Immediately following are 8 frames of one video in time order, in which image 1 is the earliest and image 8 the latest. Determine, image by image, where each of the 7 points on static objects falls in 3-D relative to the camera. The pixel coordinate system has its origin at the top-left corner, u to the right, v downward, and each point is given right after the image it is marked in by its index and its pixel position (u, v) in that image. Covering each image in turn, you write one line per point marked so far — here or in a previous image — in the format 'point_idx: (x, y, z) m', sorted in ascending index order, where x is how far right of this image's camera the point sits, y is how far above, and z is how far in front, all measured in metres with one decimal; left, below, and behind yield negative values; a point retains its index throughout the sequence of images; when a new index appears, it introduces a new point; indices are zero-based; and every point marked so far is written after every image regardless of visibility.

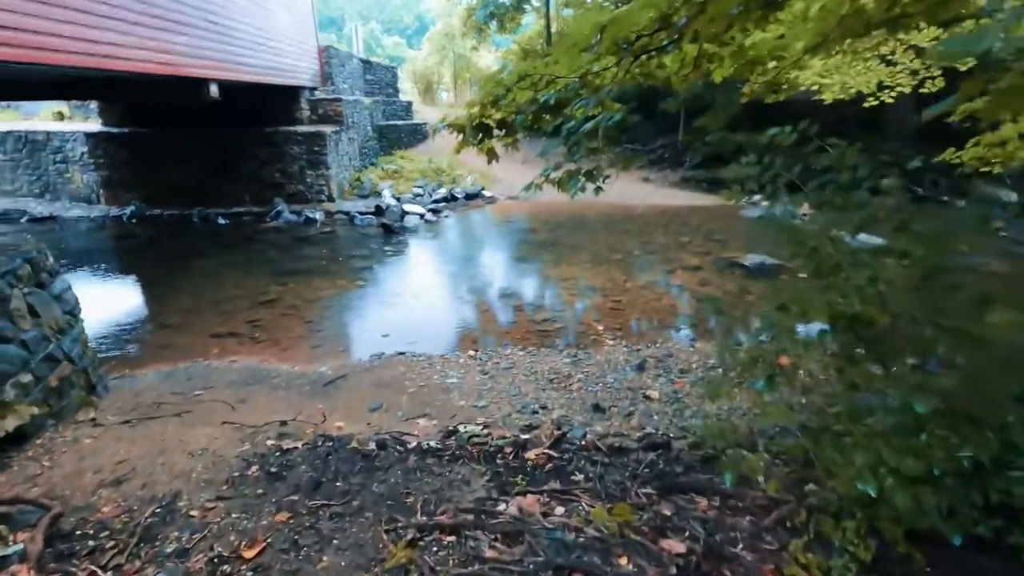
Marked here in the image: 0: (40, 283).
0: (-3.0, 0.0, +3.4) m
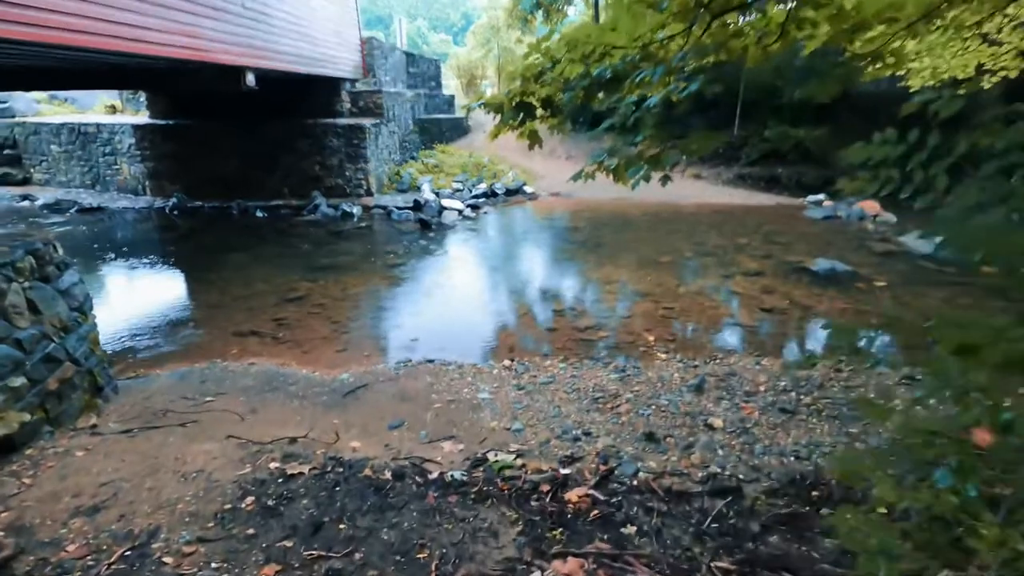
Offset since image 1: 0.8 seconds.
0: (-2.8, +0.1, +3.2) m
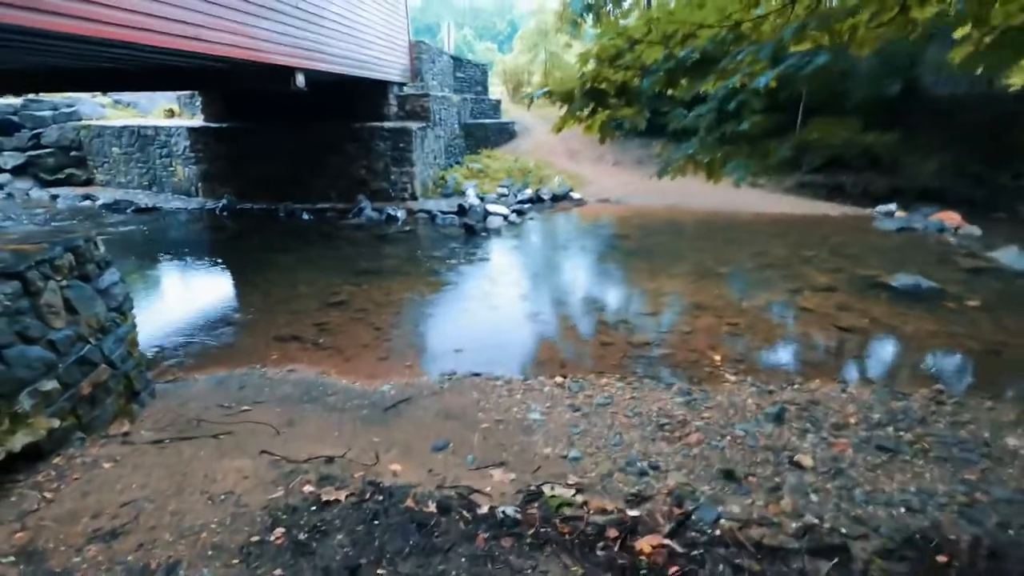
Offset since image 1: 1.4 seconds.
0: (-2.4, +0.1, +3.1) m
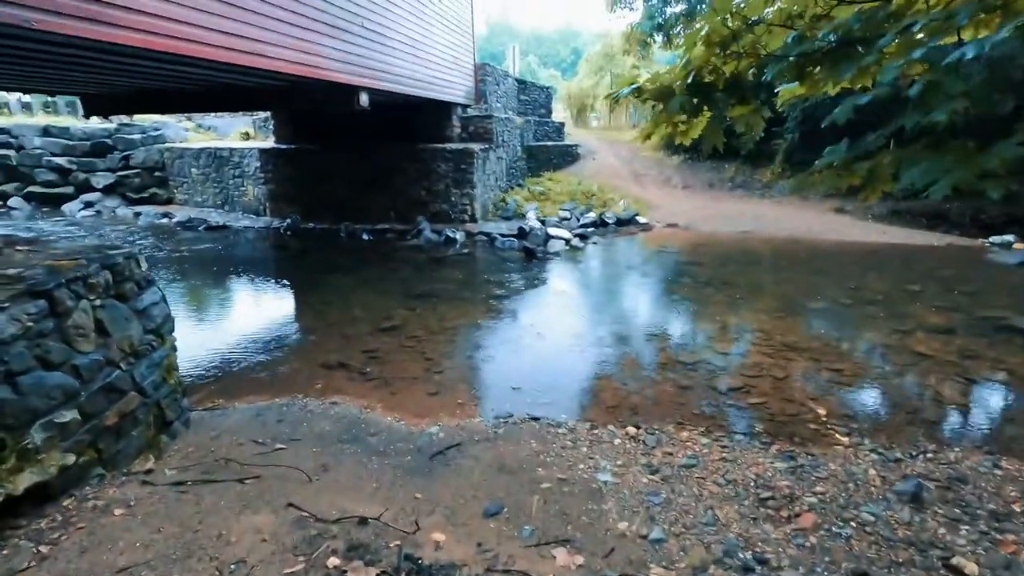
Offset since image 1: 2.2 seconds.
0: (-2.1, 0.0, +2.9) m
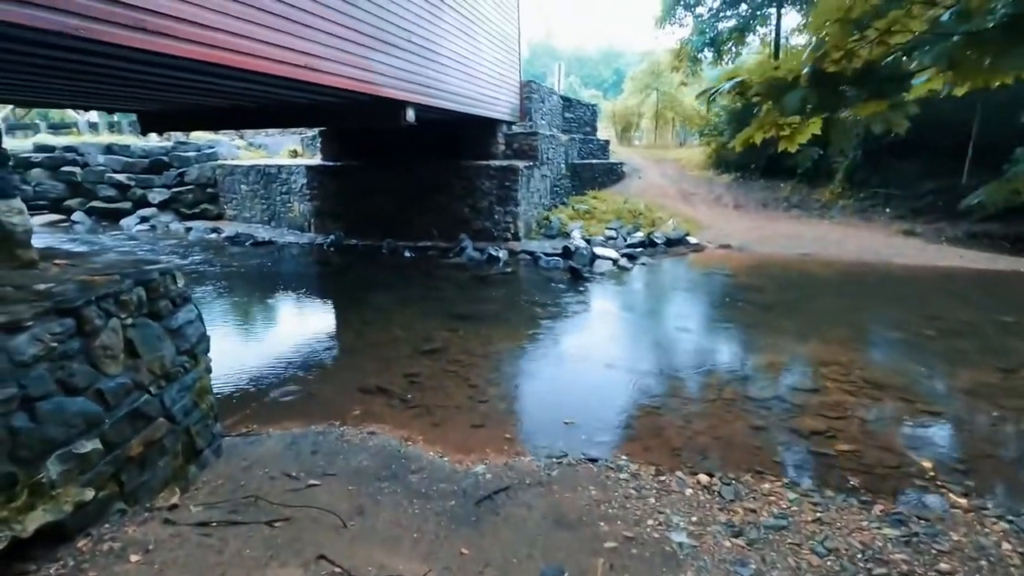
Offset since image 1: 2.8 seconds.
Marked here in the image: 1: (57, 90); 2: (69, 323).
0: (-1.8, -0.1, +2.7) m
1: (-5.1, +2.2, +6.0) m
2: (-1.8, -0.1, +2.2) m
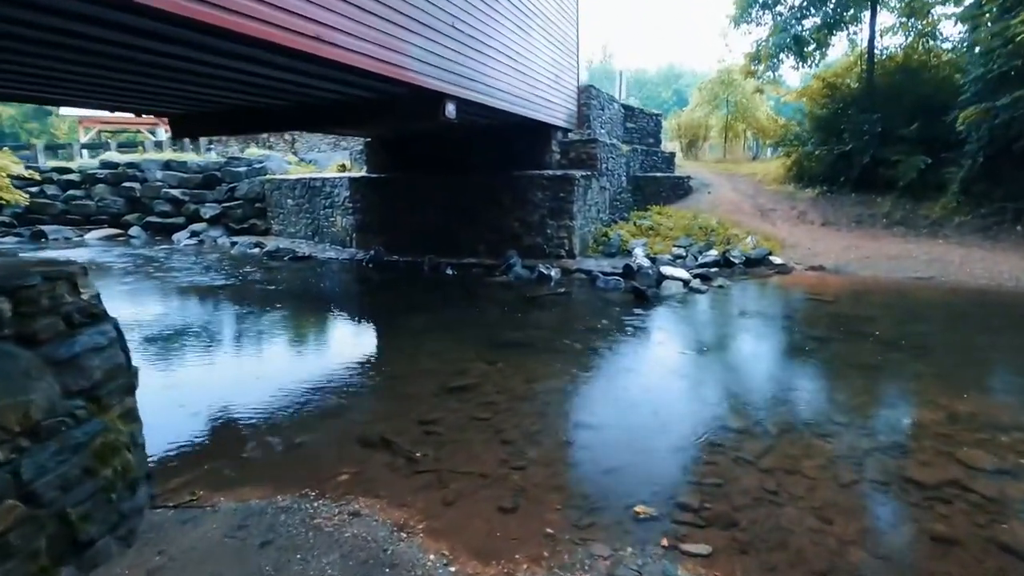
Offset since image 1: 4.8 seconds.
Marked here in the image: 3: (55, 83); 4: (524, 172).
0: (-1.6, -0.2, +1.8) m
1: (-4.5, +2.0, +5.5) m
2: (-1.7, -0.2, +1.3) m
3: (-4.8, +2.1, +5.6) m
4: (+0.2, +2.0, +9.0) m
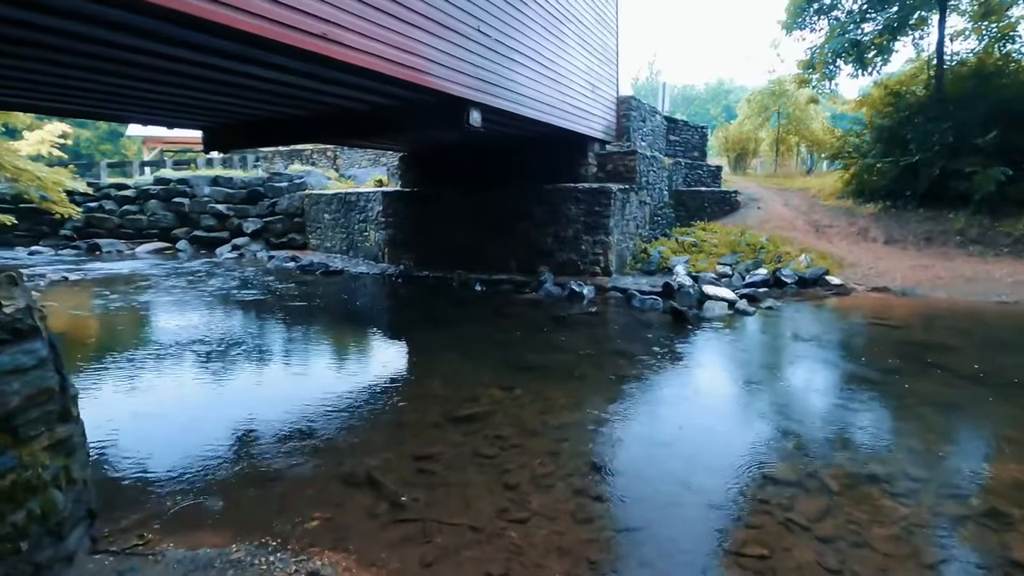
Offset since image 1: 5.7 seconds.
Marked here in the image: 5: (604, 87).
0: (-1.7, -0.2, +1.5) m
1: (-4.3, +1.9, +5.5) m
2: (-1.8, -0.2, +1.0) m
3: (-4.5, +1.9, +5.7) m
4: (+0.7, +1.7, +8.7) m
5: (+1.7, +3.5, +9.5) m
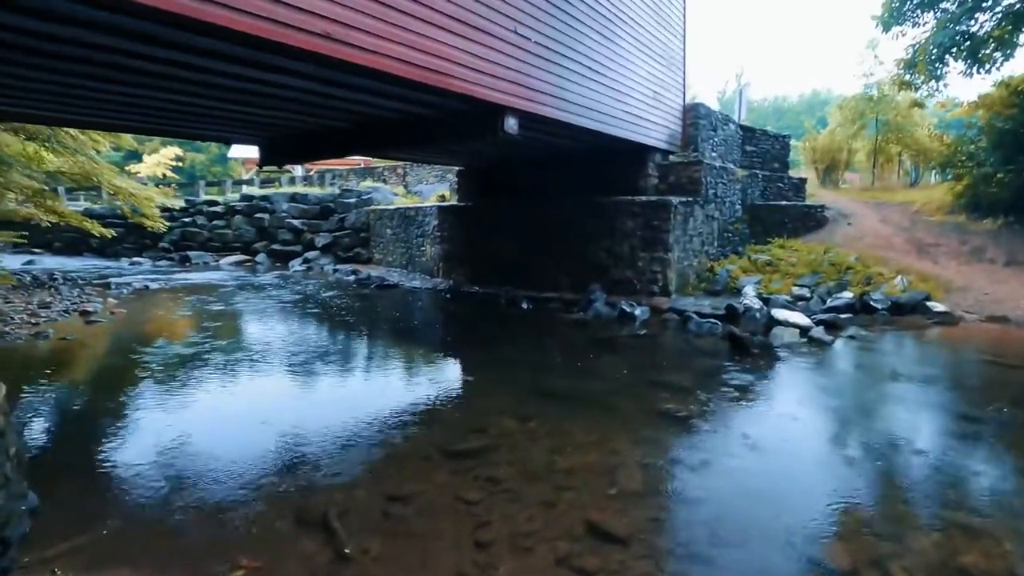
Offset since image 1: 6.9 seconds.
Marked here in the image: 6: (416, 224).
0: (-1.9, -0.2, +1.4) m
1: (-3.8, +1.8, +5.8) m
2: (-2.1, -0.2, +0.9) m
3: (-4.1, +1.9, +5.9) m
4: (+1.5, +1.4, +8.1) m
5: (+2.6, +3.2, +8.9) m
6: (-2.0, +1.4, +11.4) m
